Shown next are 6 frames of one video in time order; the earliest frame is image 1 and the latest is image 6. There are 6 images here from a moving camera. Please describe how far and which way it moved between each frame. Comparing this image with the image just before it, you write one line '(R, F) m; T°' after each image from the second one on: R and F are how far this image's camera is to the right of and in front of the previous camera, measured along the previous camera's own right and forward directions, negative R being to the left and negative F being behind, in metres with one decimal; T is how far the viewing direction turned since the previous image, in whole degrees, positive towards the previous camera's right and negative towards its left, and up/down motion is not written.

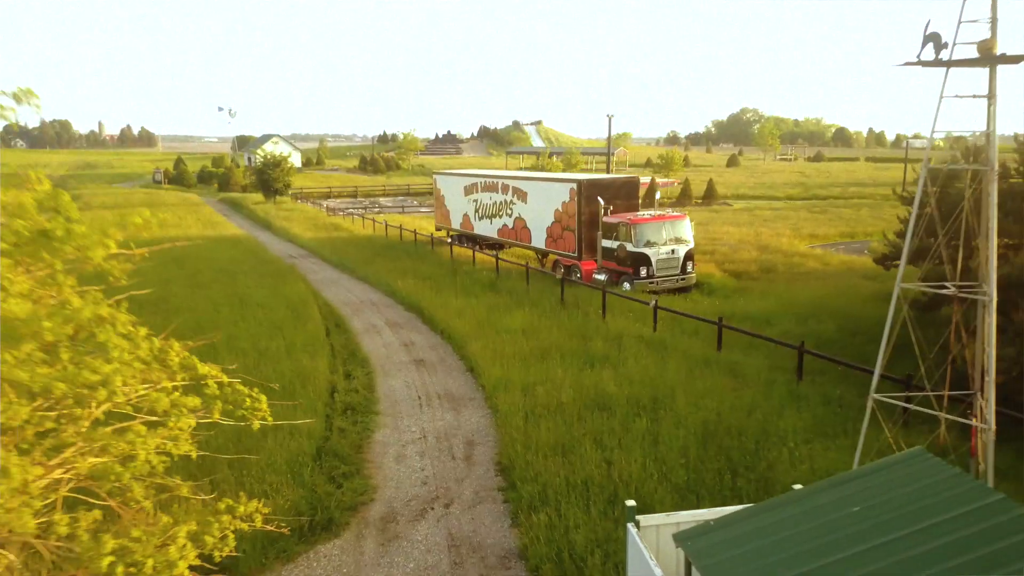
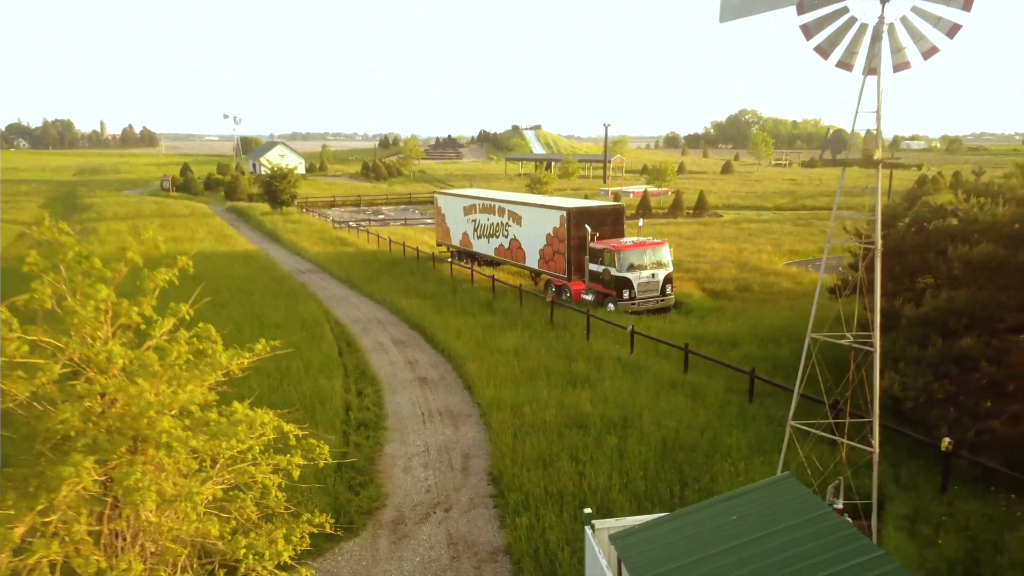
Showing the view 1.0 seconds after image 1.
(+0.2, -1.7) m; 0°
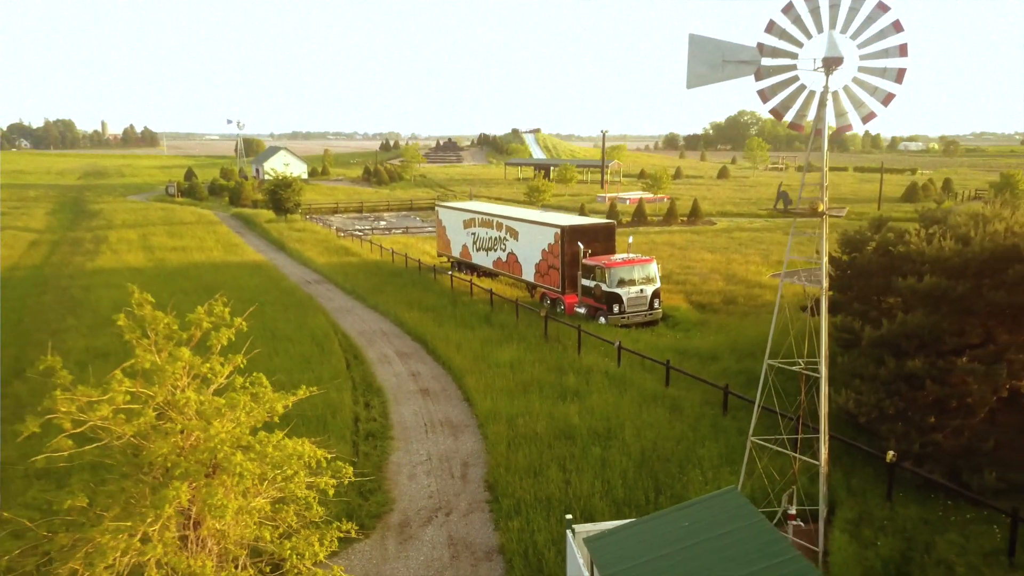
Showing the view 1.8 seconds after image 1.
(+0.1, -1.2) m; 0°
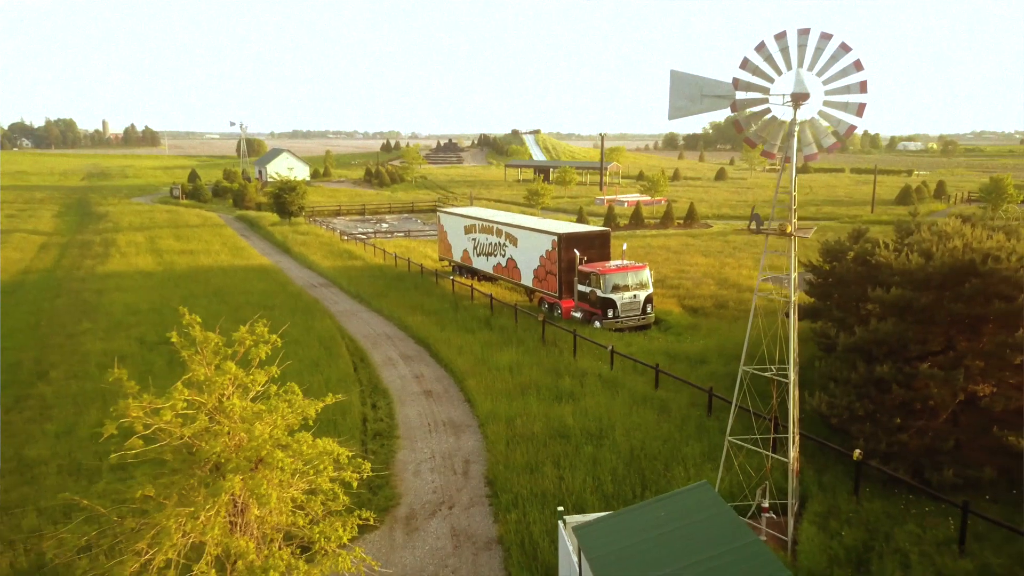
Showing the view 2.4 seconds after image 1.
(0.0, -1.0) m; 0°
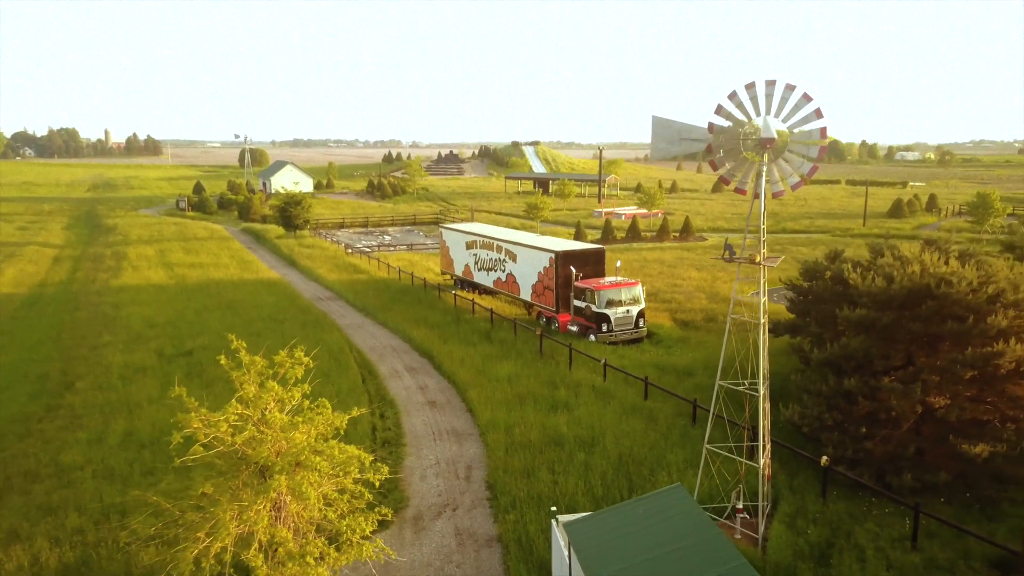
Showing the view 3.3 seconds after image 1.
(0.0, -1.2) m; 0°
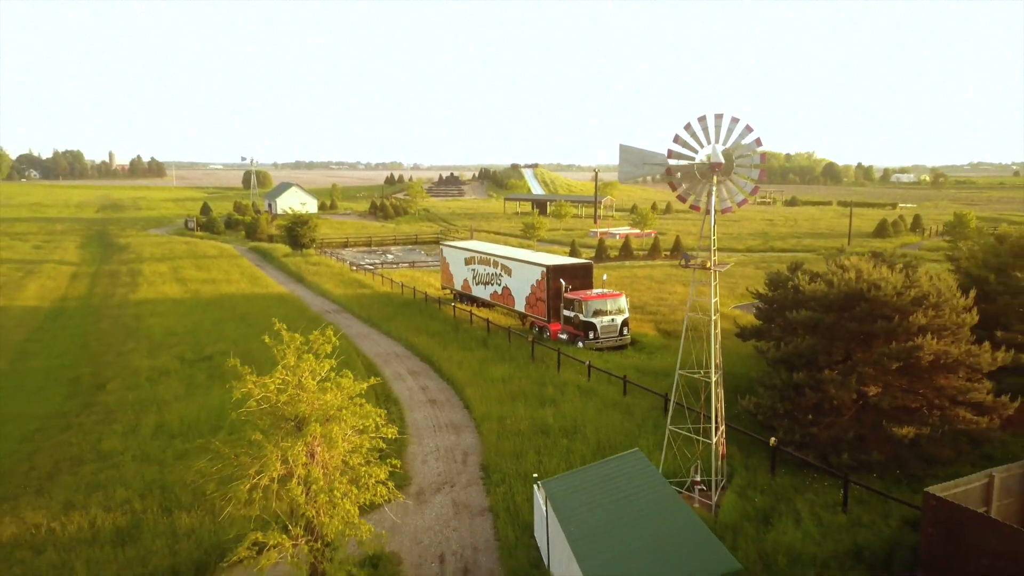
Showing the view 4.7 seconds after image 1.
(+0.2, -2.1) m; 0°
